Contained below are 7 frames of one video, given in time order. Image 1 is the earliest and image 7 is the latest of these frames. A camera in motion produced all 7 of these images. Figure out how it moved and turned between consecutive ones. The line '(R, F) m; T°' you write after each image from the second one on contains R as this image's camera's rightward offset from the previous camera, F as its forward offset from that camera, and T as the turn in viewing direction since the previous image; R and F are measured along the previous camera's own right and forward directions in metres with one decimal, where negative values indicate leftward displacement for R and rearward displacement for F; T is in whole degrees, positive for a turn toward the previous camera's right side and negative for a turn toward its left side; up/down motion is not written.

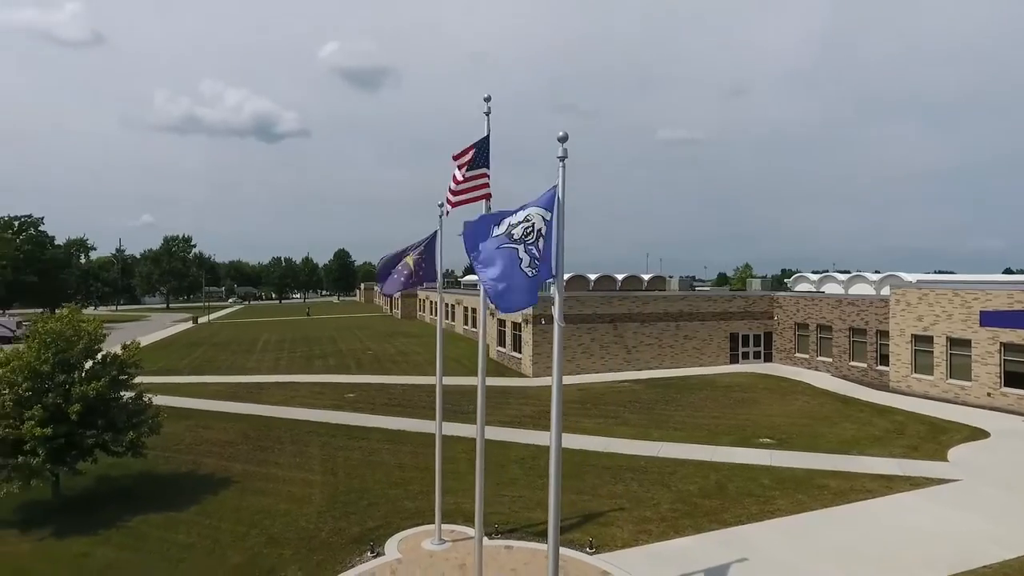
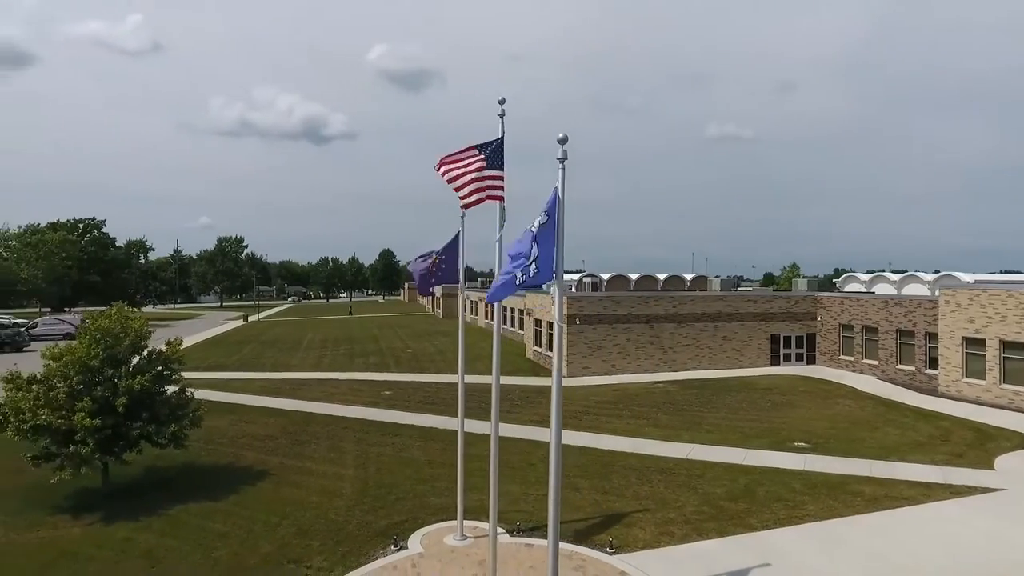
(+0.4, -0.1) m; -4°
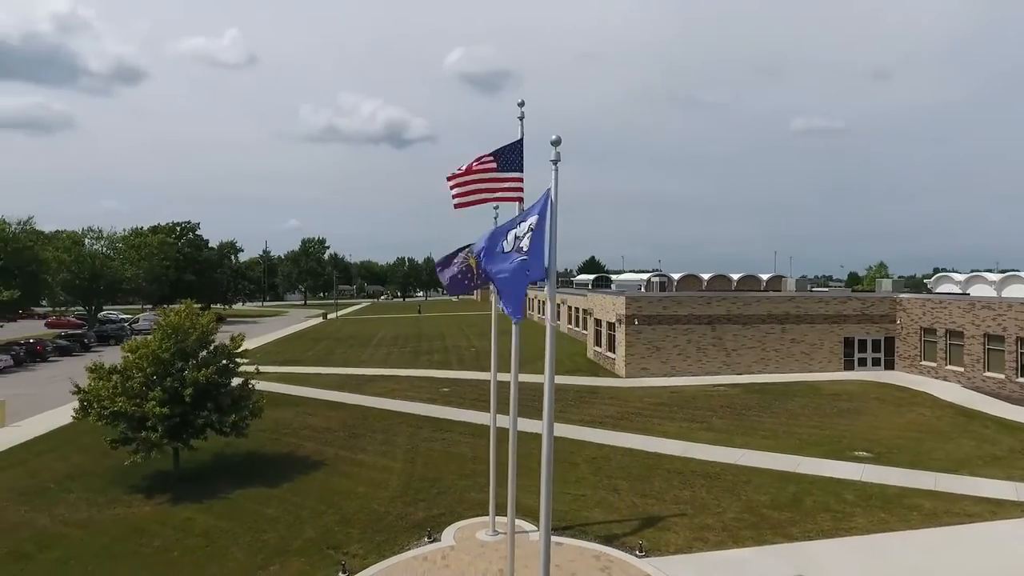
(+0.8, -0.1) m; -7°
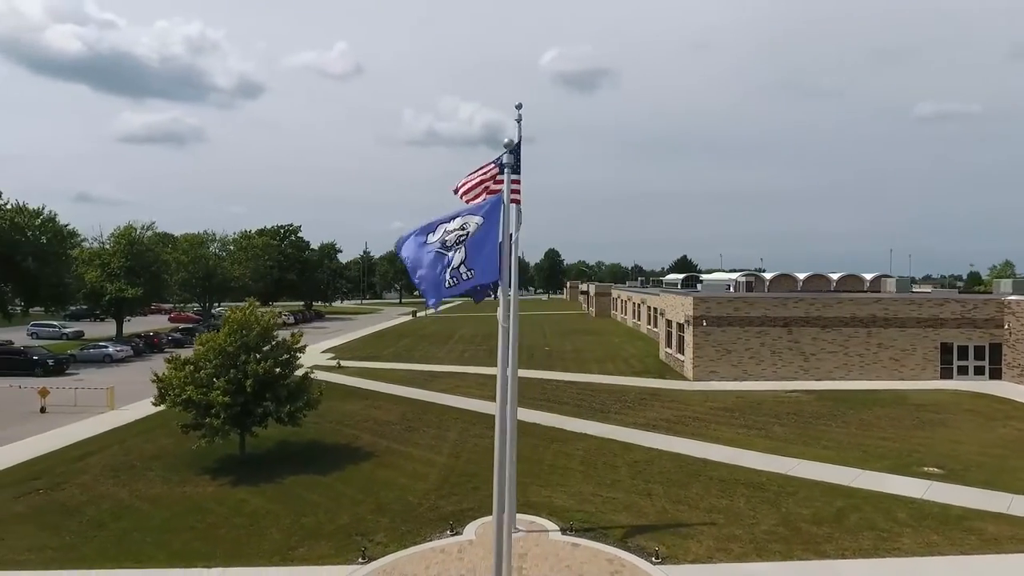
(+1.4, 0.0) m; -9°
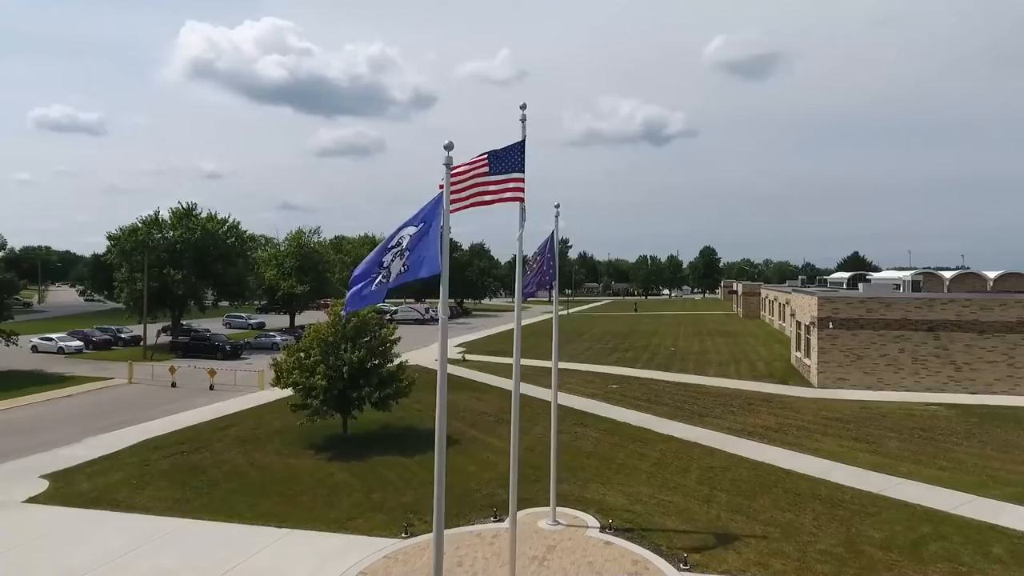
(+2.3, 0.0) m; -15°
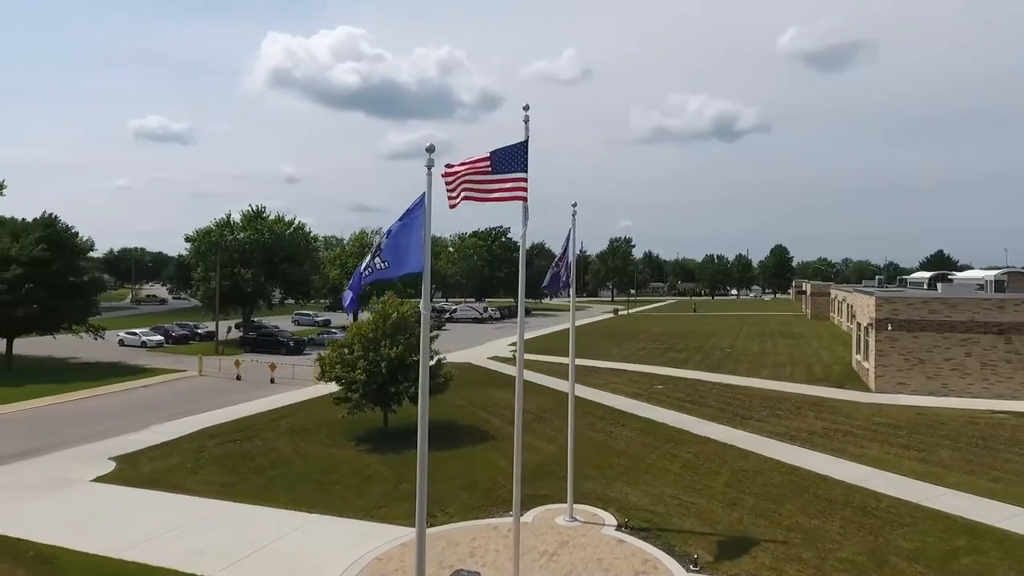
(+0.9, -0.1) m; -6°
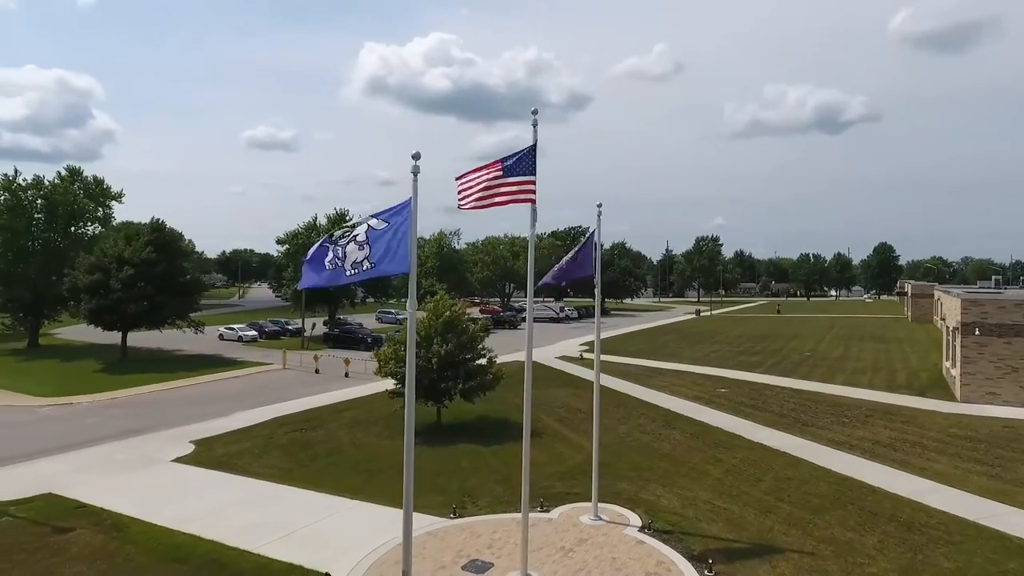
(+1.2, -0.1) m; -8°
